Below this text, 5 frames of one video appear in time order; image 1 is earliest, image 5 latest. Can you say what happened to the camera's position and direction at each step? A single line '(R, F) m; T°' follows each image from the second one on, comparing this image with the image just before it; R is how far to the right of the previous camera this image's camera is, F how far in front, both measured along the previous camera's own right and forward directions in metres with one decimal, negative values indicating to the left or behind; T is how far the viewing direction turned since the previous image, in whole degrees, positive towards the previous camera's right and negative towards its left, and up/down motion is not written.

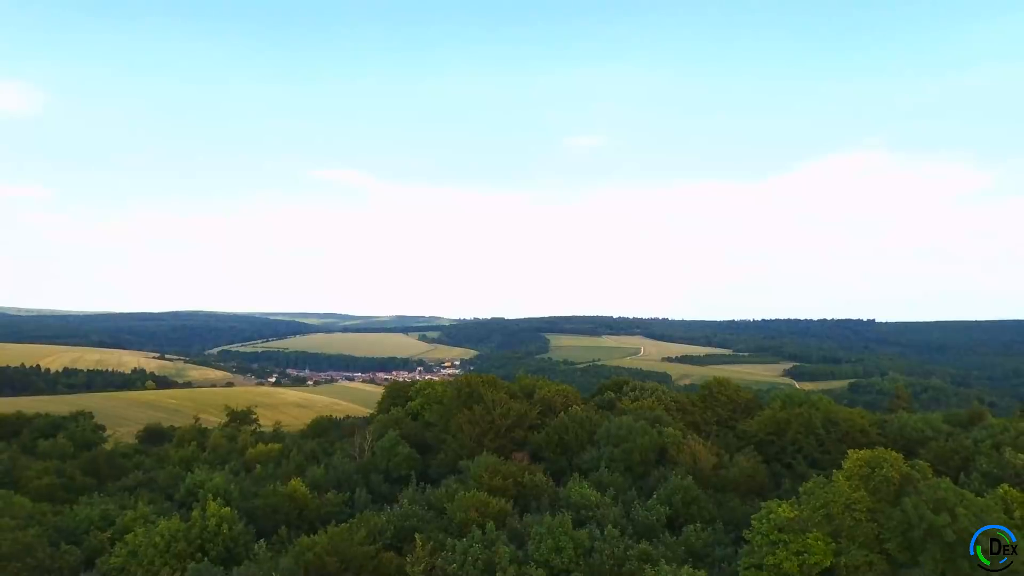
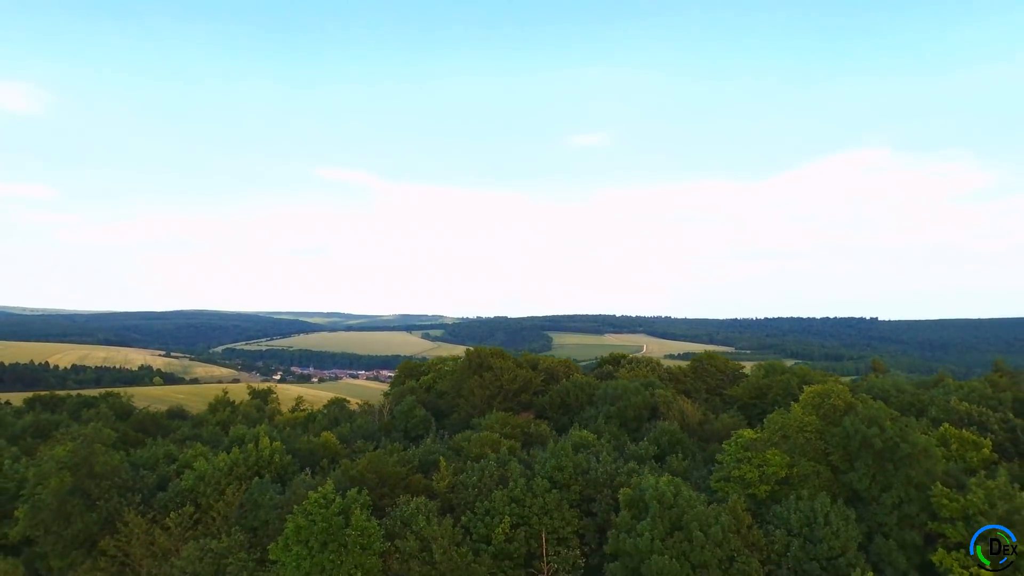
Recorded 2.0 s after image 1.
(-0.3, -5.0) m; 0°
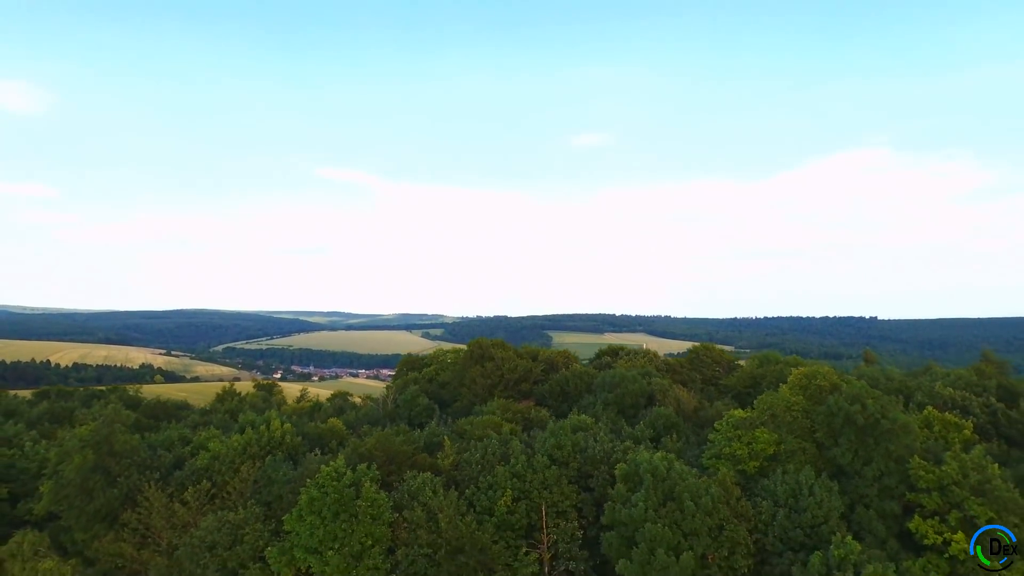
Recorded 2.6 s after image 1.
(-0.1, -1.5) m; 0°
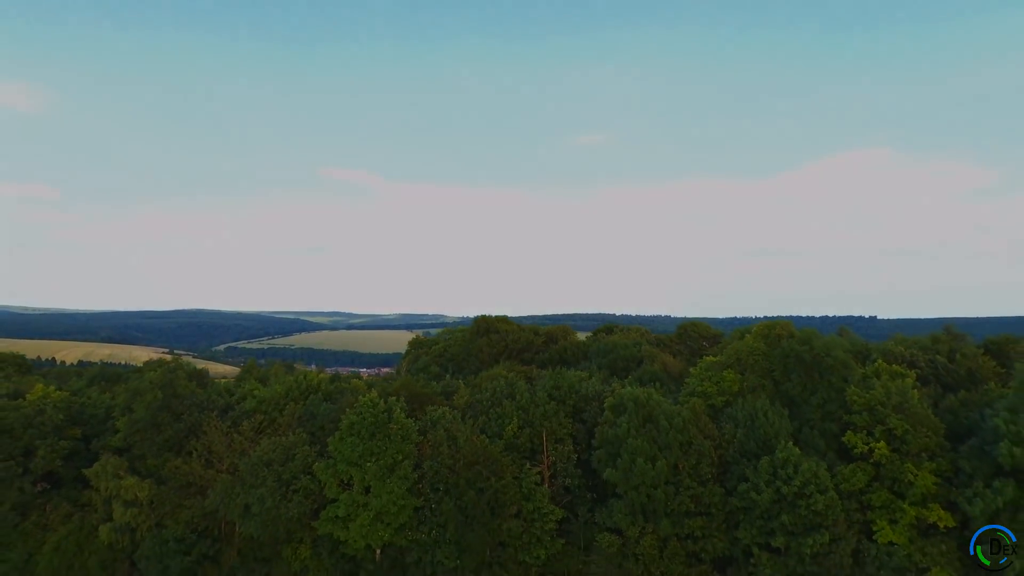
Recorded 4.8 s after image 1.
(-0.3, -5.6) m; 0°
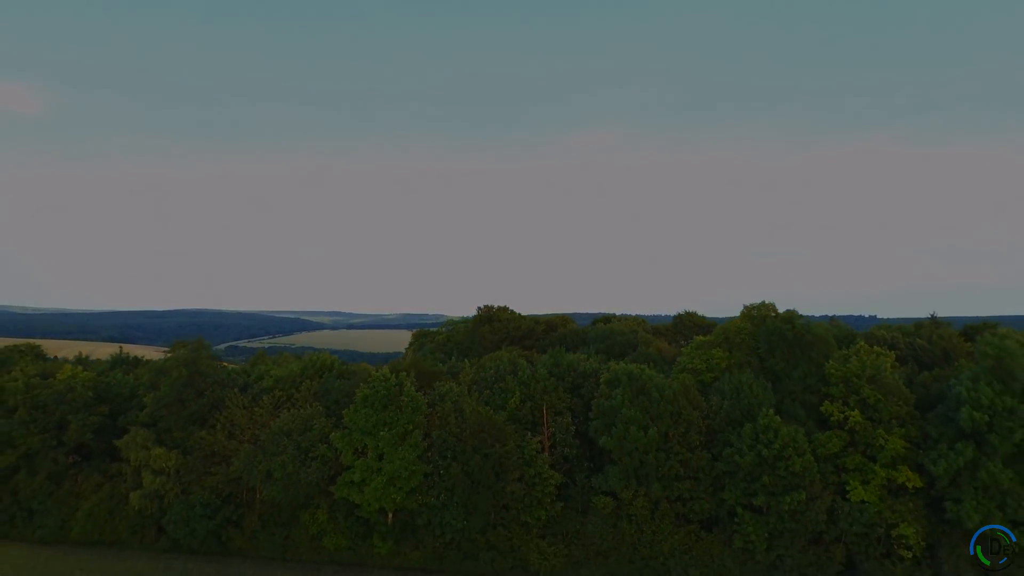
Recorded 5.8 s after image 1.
(-0.1, -2.5) m; 0°
